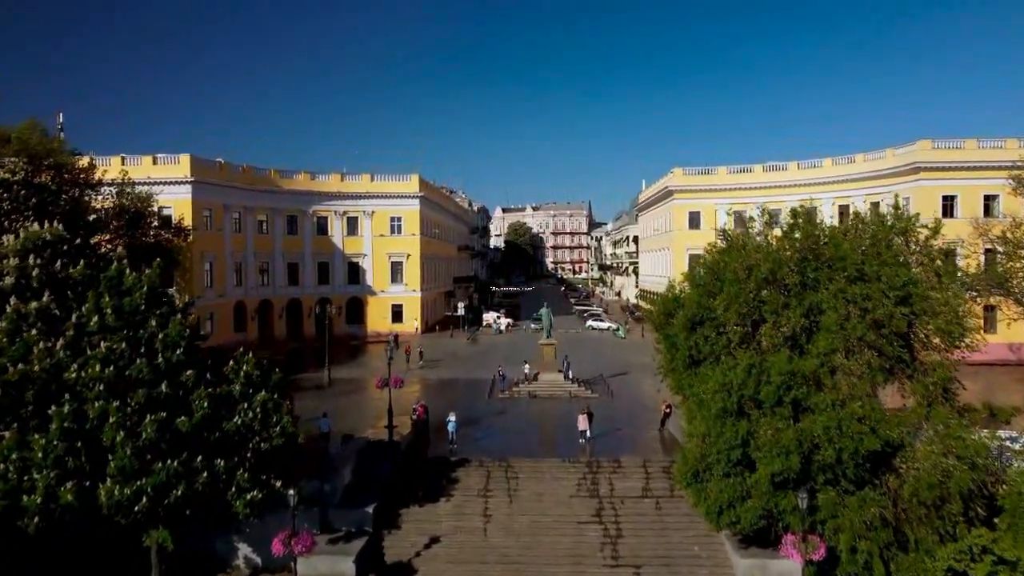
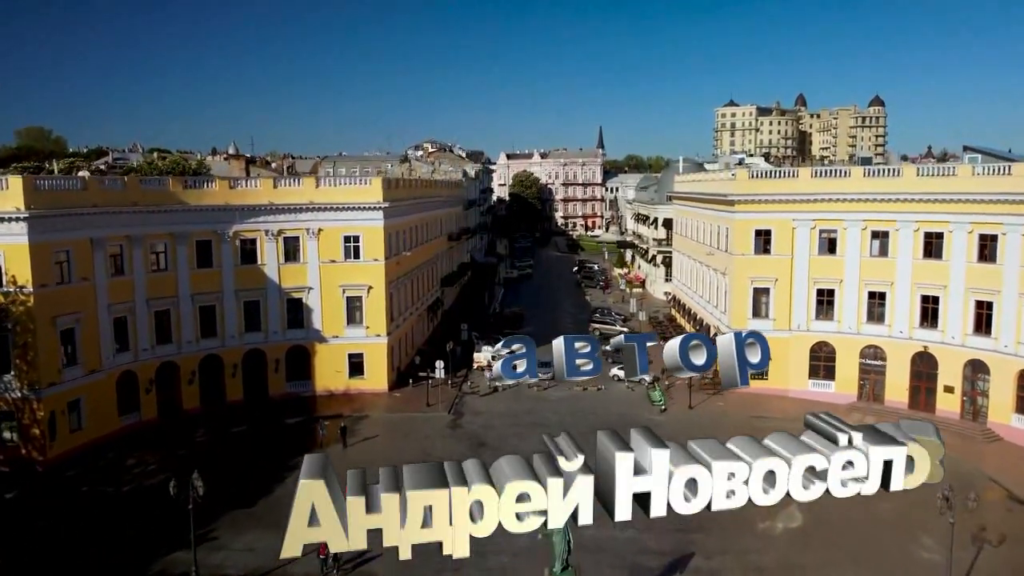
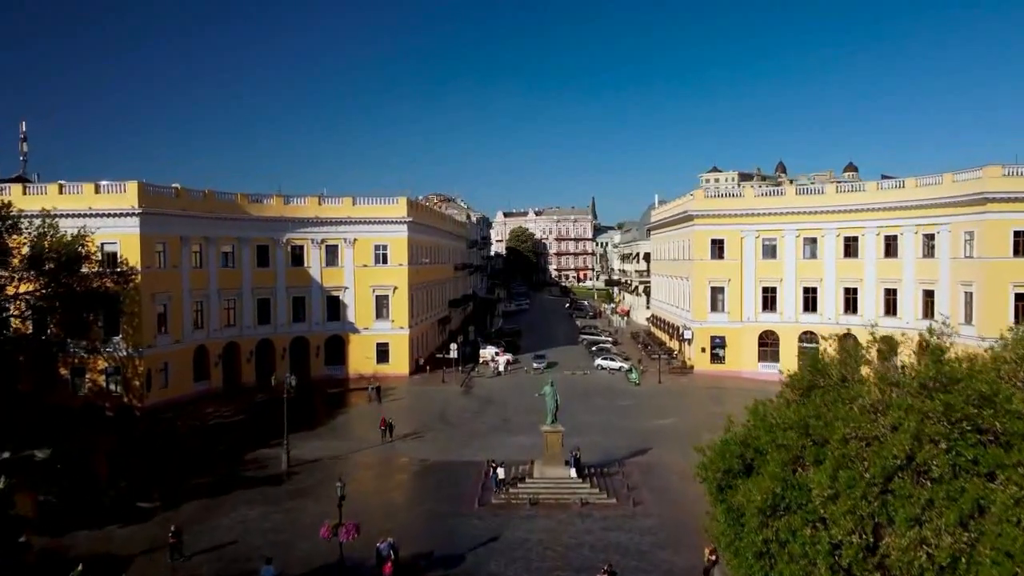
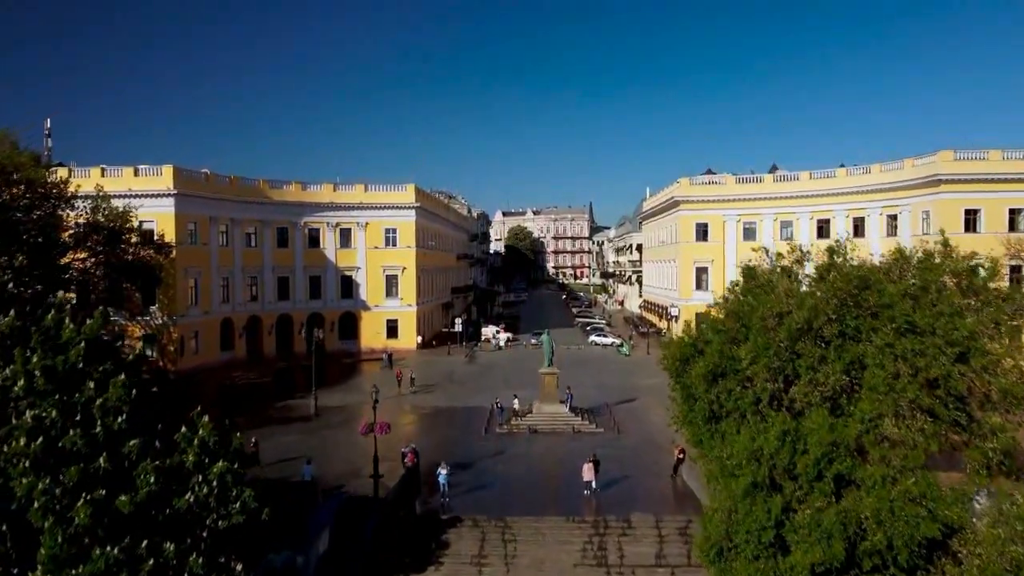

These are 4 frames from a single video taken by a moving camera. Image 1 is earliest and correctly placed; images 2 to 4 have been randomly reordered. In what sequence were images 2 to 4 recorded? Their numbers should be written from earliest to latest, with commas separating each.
4, 3, 2
